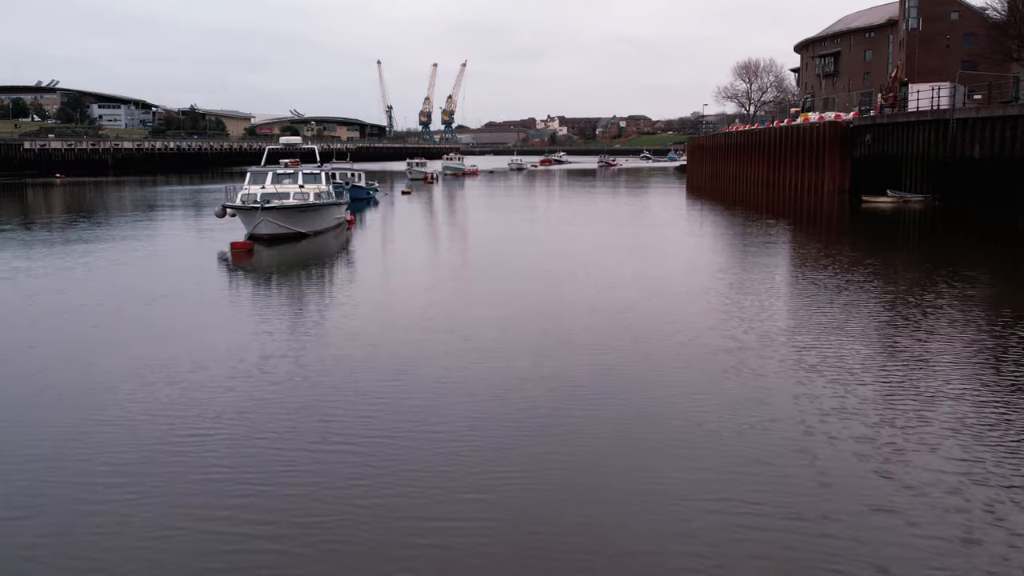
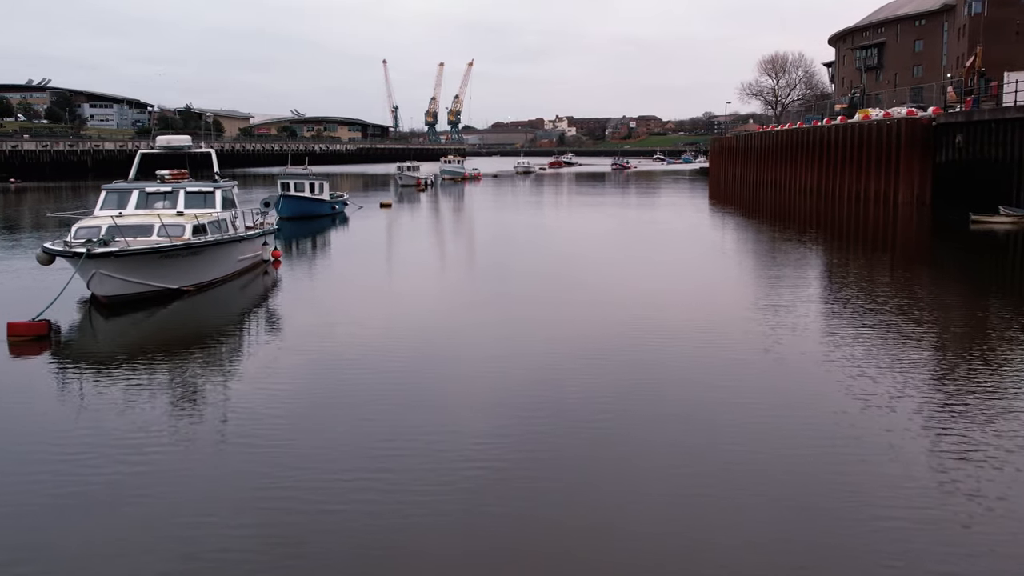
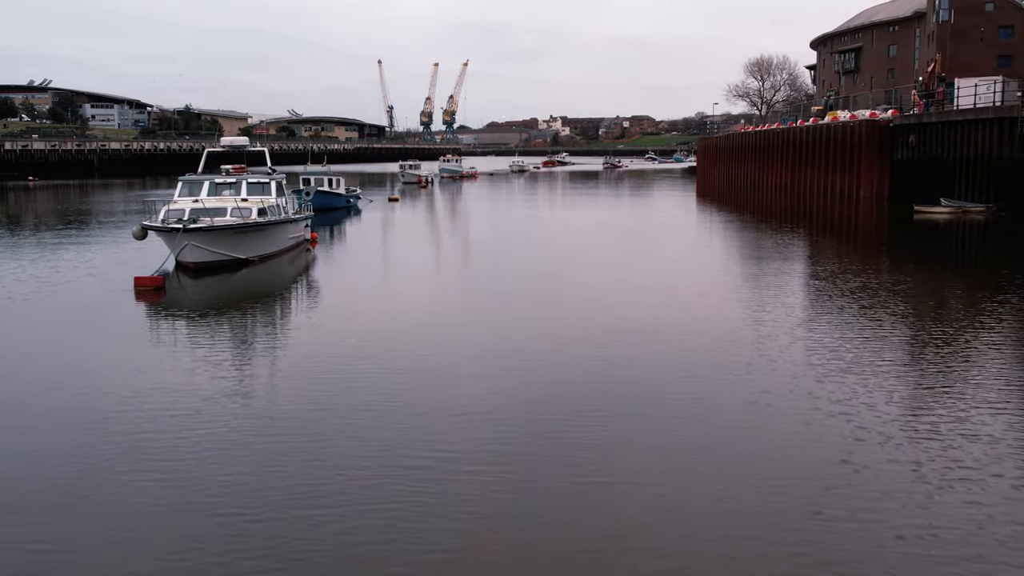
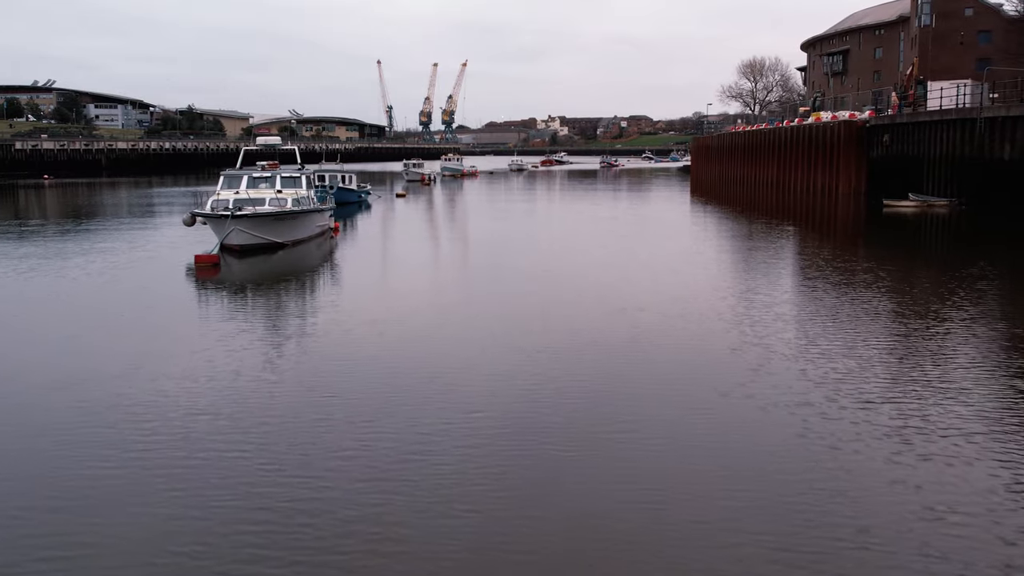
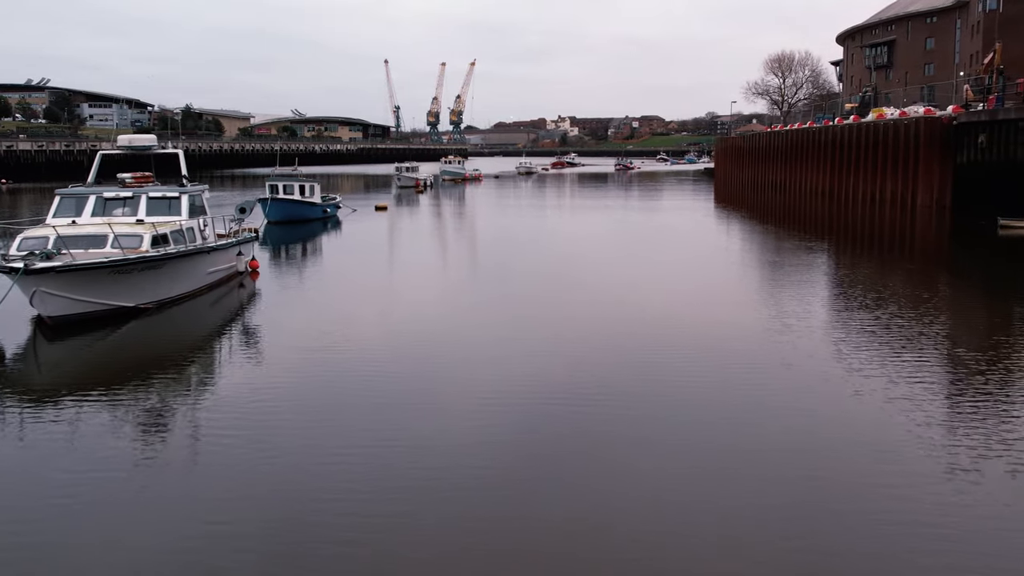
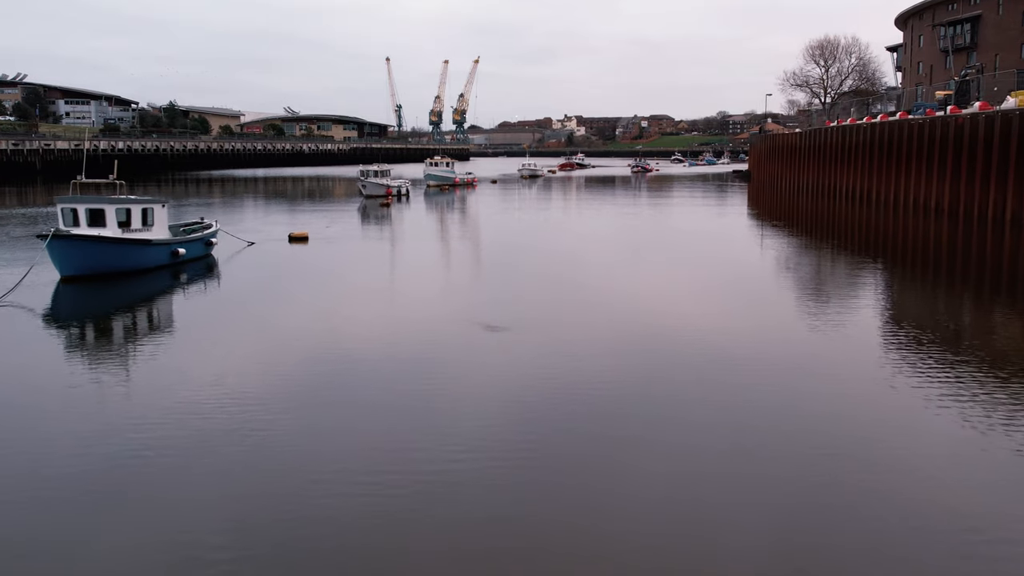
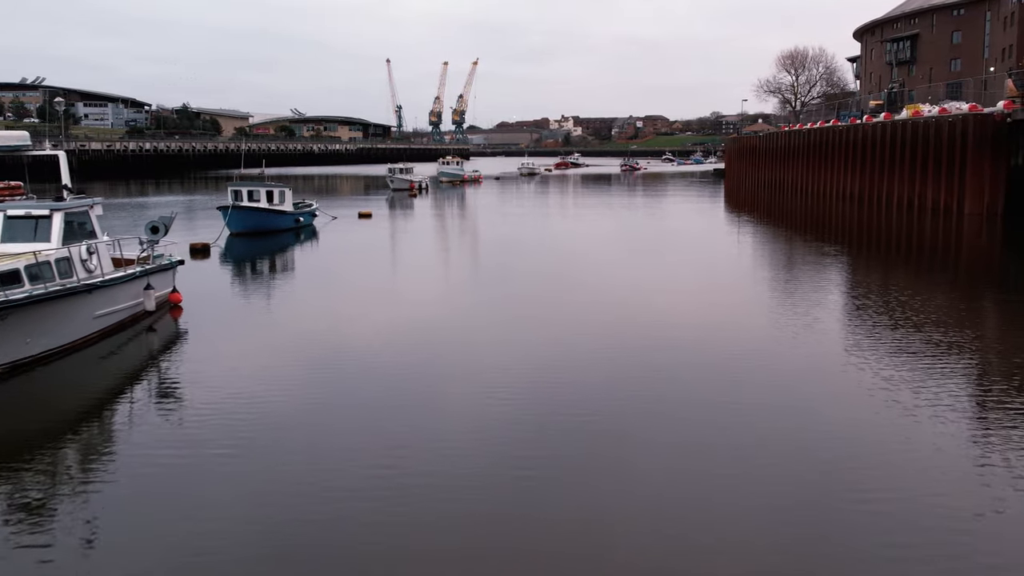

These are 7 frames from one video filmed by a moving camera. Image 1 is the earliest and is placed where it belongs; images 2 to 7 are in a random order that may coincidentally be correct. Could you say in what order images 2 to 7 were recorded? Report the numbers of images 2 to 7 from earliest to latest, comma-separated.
4, 3, 2, 5, 7, 6
